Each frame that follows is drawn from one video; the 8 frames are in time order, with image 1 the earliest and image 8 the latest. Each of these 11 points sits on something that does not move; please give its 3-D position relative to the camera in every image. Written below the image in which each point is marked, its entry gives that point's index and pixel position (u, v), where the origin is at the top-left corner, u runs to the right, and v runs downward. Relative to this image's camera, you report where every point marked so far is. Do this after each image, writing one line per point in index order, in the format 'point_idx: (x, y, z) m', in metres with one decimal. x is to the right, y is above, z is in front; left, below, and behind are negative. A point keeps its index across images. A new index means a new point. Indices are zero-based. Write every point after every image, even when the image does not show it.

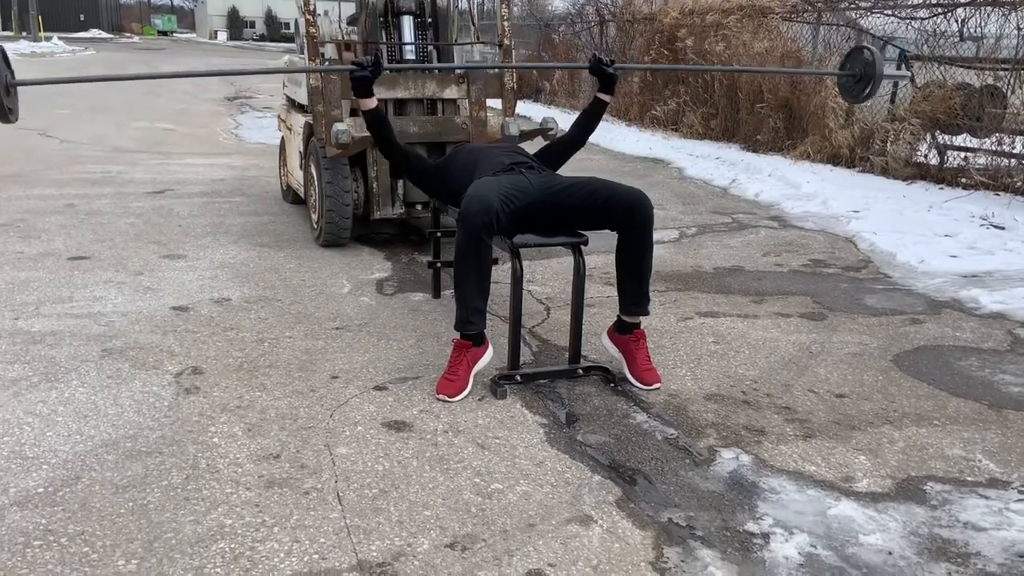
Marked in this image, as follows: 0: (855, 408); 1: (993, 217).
0: (+1.3, -0.5, +3.3) m
1: (+4.1, +0.6, +7.2) m
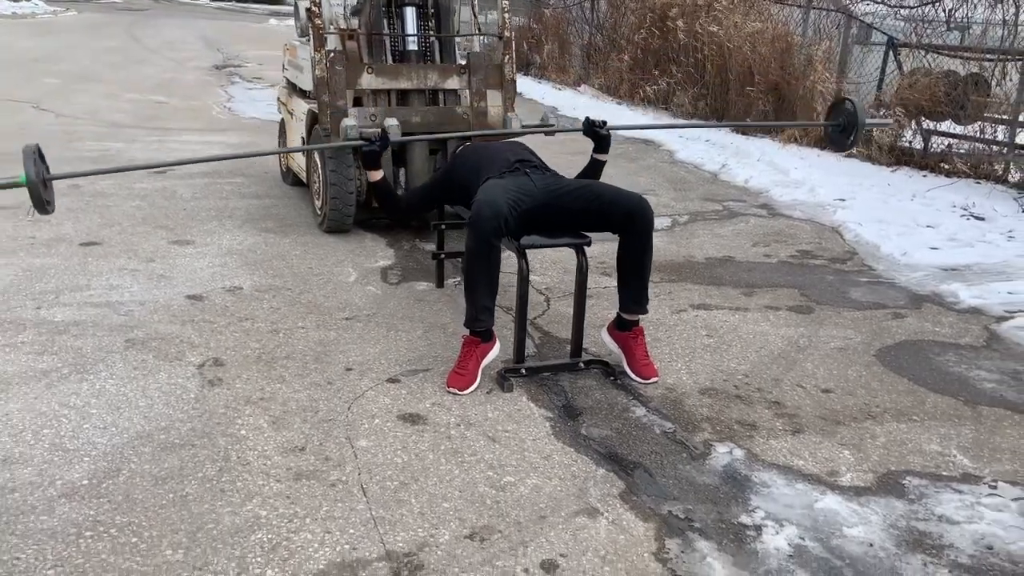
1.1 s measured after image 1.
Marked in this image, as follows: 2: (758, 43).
0: (+1.4, -0.5, +3.5) m
1: (+4.0, +0.7, +7.4) m
2: (+3.0, +3.2, +11.0) m
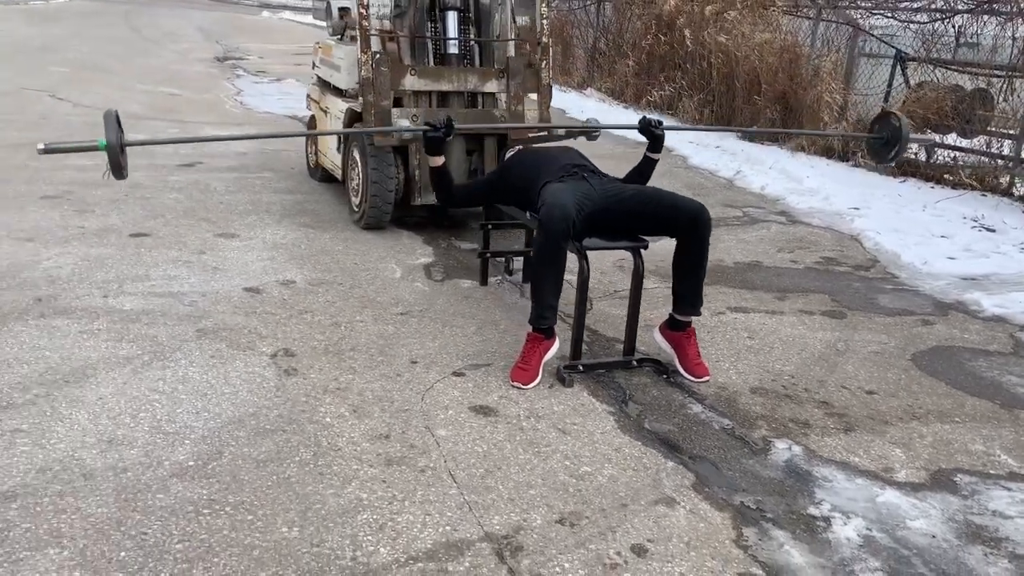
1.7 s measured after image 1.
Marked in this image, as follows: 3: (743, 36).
0: (+1.6, -0.5, +3.7) m
1: (+4.3, +0.6, +7.7) m
2: (+3.2, +3.1, +11.2) m
3: (+3.1, +3.4, +11.6) m
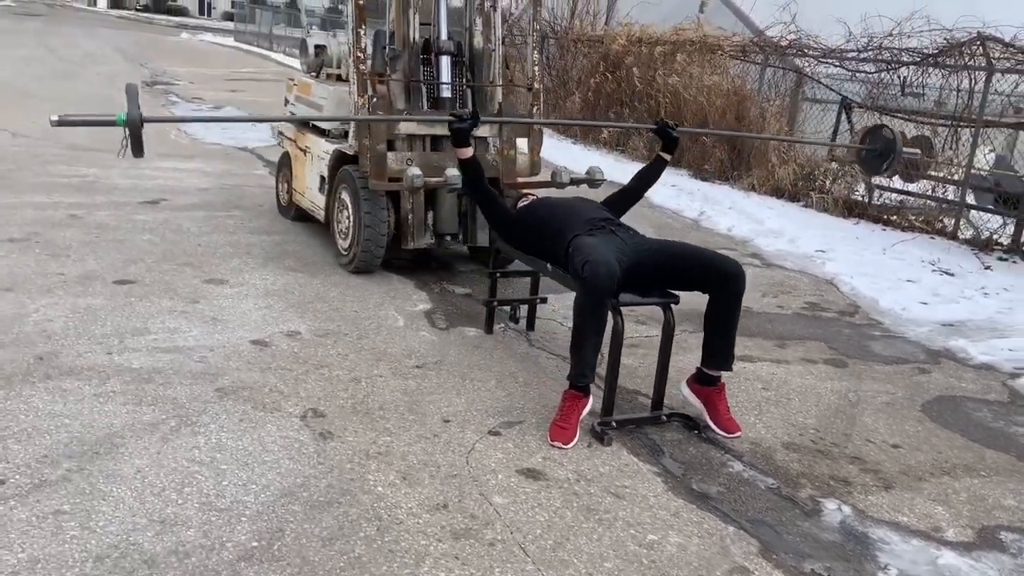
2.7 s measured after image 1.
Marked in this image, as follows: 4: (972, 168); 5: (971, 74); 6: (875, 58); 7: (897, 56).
0: (+1.8, -0.7, +3.7) m
1: (+4.0, +0.2, +8.0) m
2: (+2.7, +2.6, +11.5) m
3: (+2.5, +2.9, +11.9) m
4: (+4.6, +1.2, +8.5) m
5: (+4.5, +2.1, +8.5) m
6: (+4.0, +2.6, +9.5) m
7: (+4.2, +2.5, +9.2) m
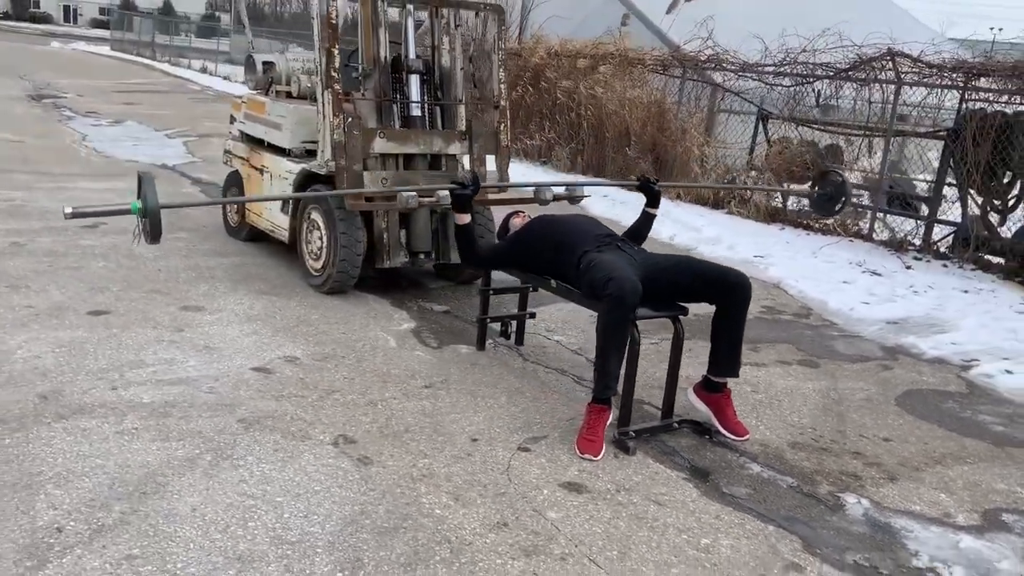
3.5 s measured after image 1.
0: (+1.9, -0.8, +4.0) m
1: (+3.6, +0.2, +8.5) m
2: (+1.7, +2.5, +11.9) m
3: (+1.5, +2.8, +12.2) m
4: (+4.0, +1.2, +9.1) m
5: (+3.9, +2.1, +9.1) m
6: (+3.3, +2.5, +10.0) m
7: (+3.5, +2.5, +9.7) m
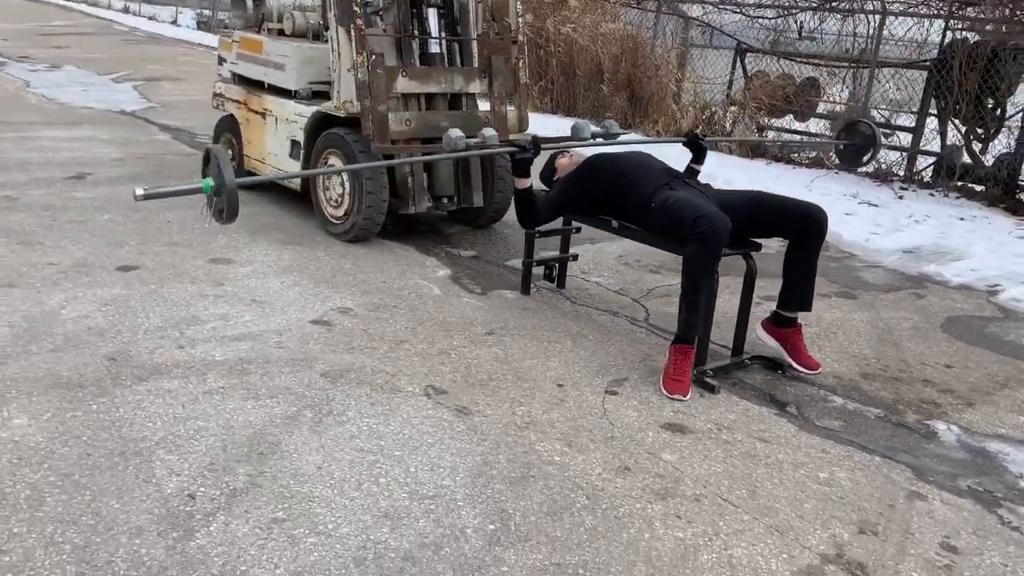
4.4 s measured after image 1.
0: (+2.2, -0.4, +4.1) m
1: (+3.5, +0.9, +8.6) m
2: (+1.4, +3.4, +11.7) m
3: (+1.1, +3.7, +12.0) m
4: (+3.9, +2.0, +9.2) m
5: (+3.8, +2.9, +9.0) m
6: (+3.1, +3.3, +9.9) m
7: (+3.3, +3.3, +9.7) m
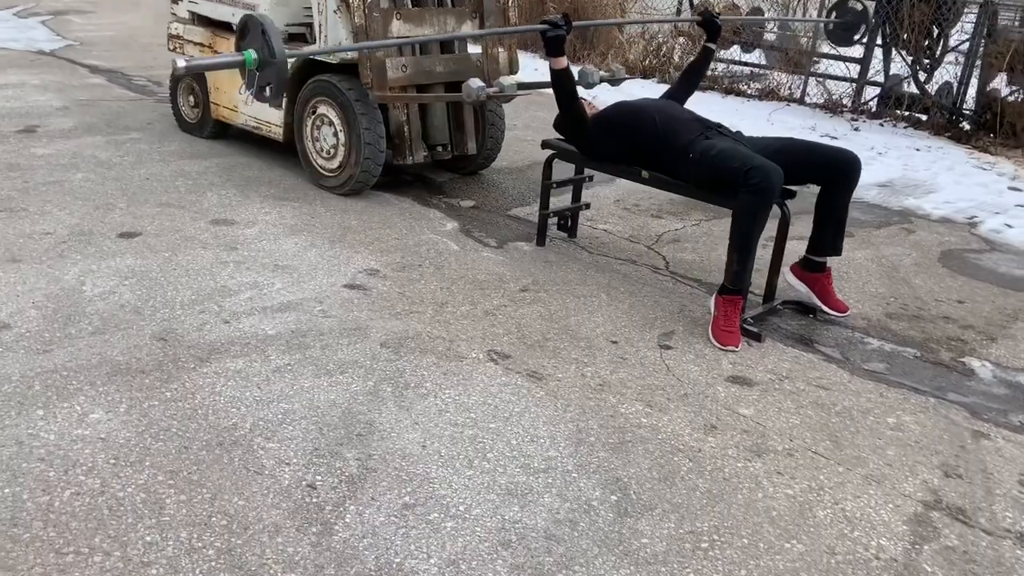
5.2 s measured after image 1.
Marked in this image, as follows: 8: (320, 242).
0: (+2.3, -0.1, +4.2) m
1: (+3.2, +1.7, +8.8) m
2: (+0.6, +4.2, +11.4) m
3: (+0.3, +4.6, +11.6) m
4: (+3.5, +2.8, +9.3) m
5: (+3.3, +3.6, +9.1) m
6: (+2.5, +4.1, +9.8) m
7: (+2.7, +4.0, +9.6) m
8: (-1.0, +0.2, +4.3) m
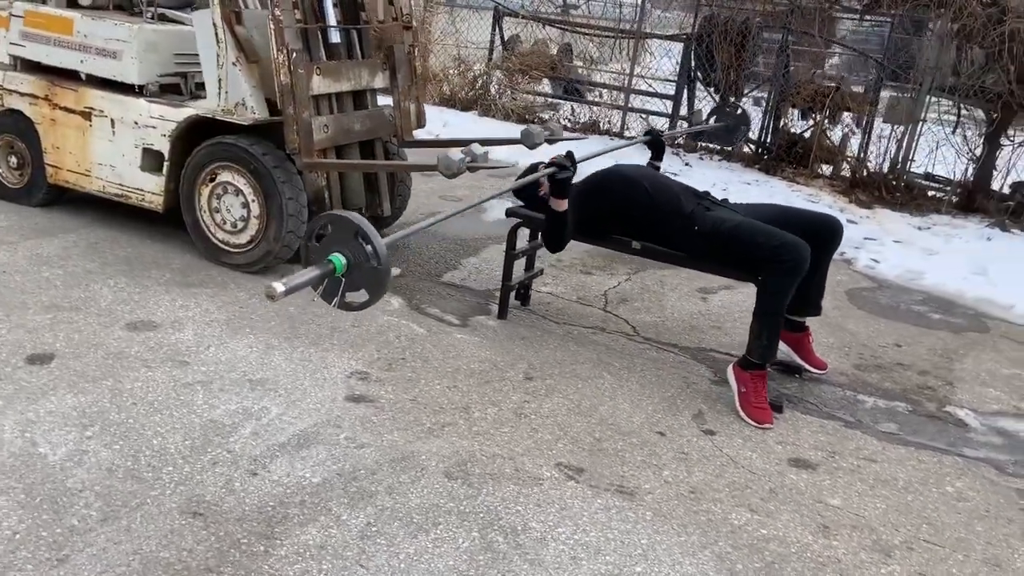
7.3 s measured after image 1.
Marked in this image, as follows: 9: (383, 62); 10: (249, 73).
0: (+2.2, -0.4, +4.6) m
1: (+1.5, +1.3, +9.1) m
2: (-1.8, +3.7, +10.9) m
3: (-2.2, +4.0, +11.1) m
4: (+1.6, +2.4, +9.8) m
5: (+1.5, +3.3, +9.5) m
6: (+0.4, +3.7, +10.0) m
7: (+0.7, +3.7, +9.8) m
8: (-1.0, -0.2, +3.7) m
9: (-0.7, +1.3, +4.9) m
10: (-1.3, +1.1, +4.4) m
